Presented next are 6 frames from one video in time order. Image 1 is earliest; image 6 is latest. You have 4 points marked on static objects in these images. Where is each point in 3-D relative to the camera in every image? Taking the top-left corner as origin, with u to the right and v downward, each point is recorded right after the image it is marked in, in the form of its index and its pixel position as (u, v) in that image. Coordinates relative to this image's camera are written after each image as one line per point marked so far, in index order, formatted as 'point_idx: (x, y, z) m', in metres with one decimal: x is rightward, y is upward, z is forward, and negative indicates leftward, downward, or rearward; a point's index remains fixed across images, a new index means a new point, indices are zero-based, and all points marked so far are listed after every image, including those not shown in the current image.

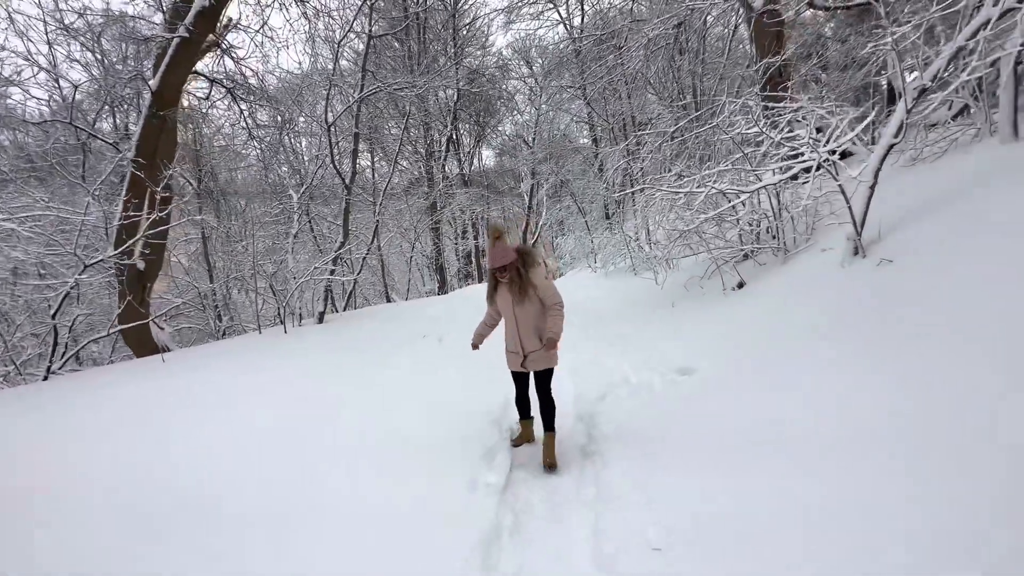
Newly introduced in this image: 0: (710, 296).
0: (+2.5, -0.1, +5.9) m
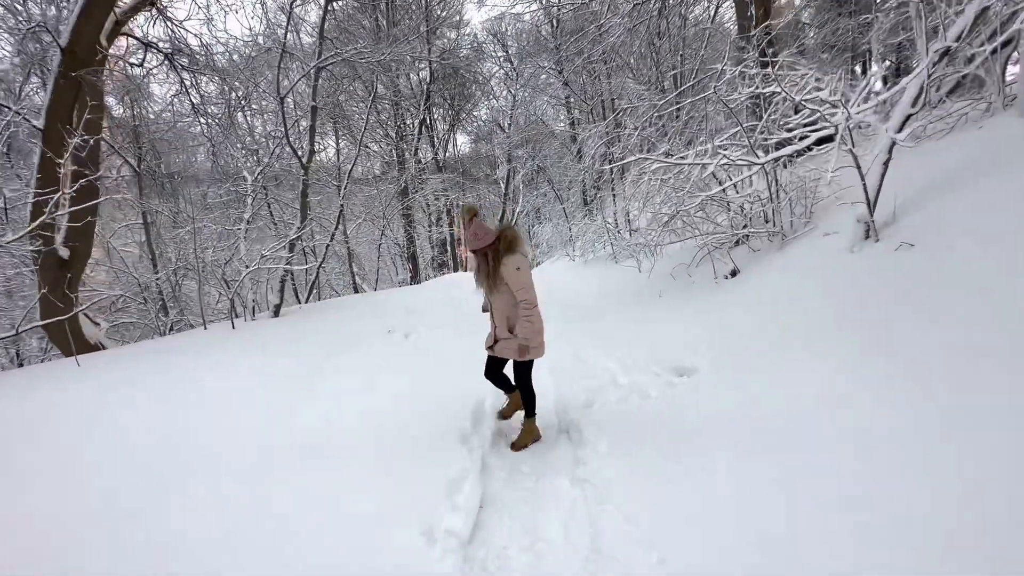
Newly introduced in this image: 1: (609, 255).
0: (+2.2, +0.1, +5.5) m
1: (+2.3, +0.7, +10.7) m
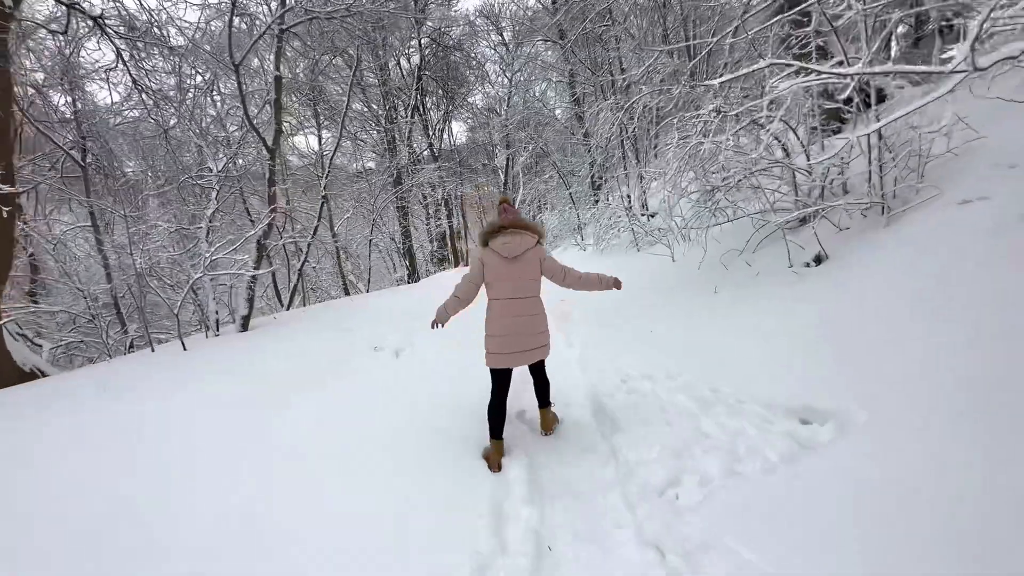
0: (+2.3, +0.2, +4.3) m
1: (+2.4, +0.9, +9.6) m
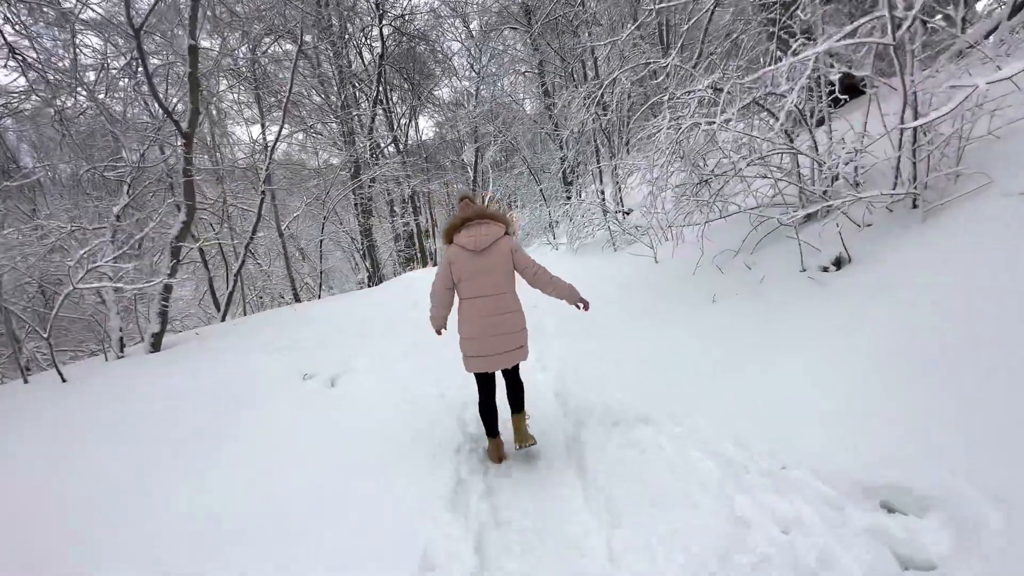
0: (+2.0, +0.1, +3.7) m
1: (+1.8, +0.9, +8.9) m
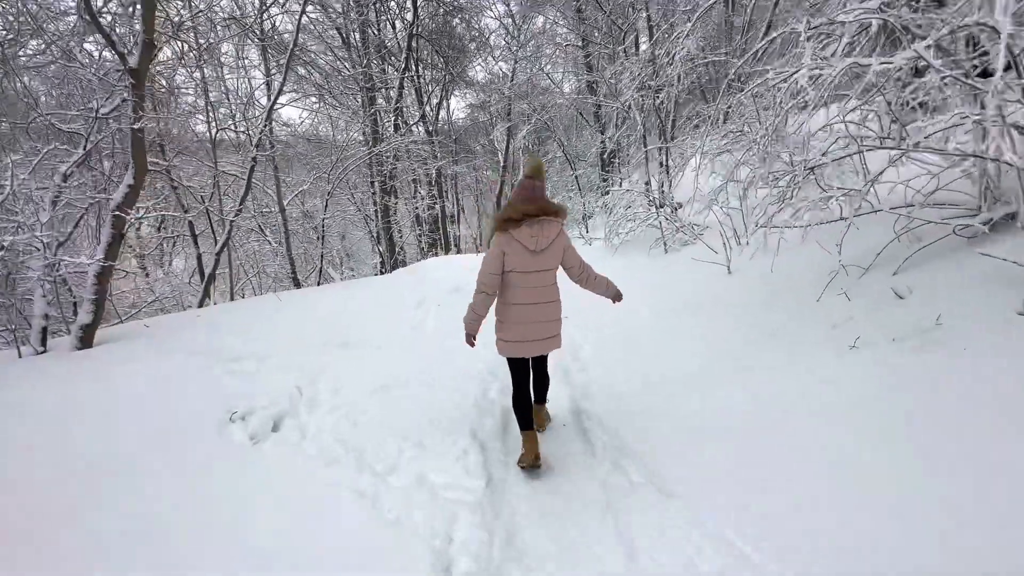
0: (+2.2, -0.1, +2.4) m
1: (+2.2, +0.8, +7.6) m
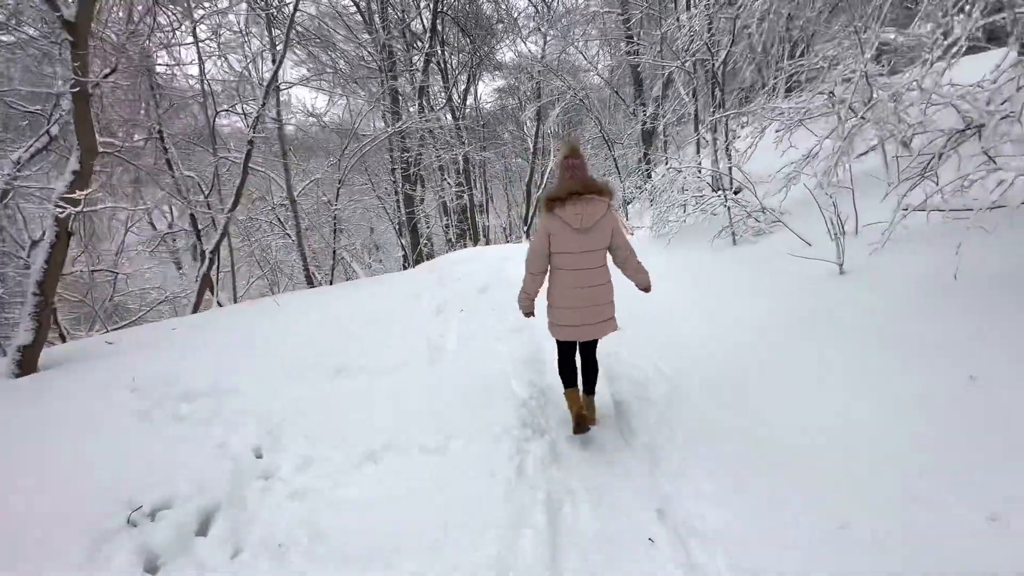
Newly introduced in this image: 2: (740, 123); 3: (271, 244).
0: (+2.4, -0.2, +1.3) m
1: (+2.7, +0.8, +6.5) m
2: (+2.9, +2.2, +6.0) m
3: (-5.2, +0.9, +10.1) m
